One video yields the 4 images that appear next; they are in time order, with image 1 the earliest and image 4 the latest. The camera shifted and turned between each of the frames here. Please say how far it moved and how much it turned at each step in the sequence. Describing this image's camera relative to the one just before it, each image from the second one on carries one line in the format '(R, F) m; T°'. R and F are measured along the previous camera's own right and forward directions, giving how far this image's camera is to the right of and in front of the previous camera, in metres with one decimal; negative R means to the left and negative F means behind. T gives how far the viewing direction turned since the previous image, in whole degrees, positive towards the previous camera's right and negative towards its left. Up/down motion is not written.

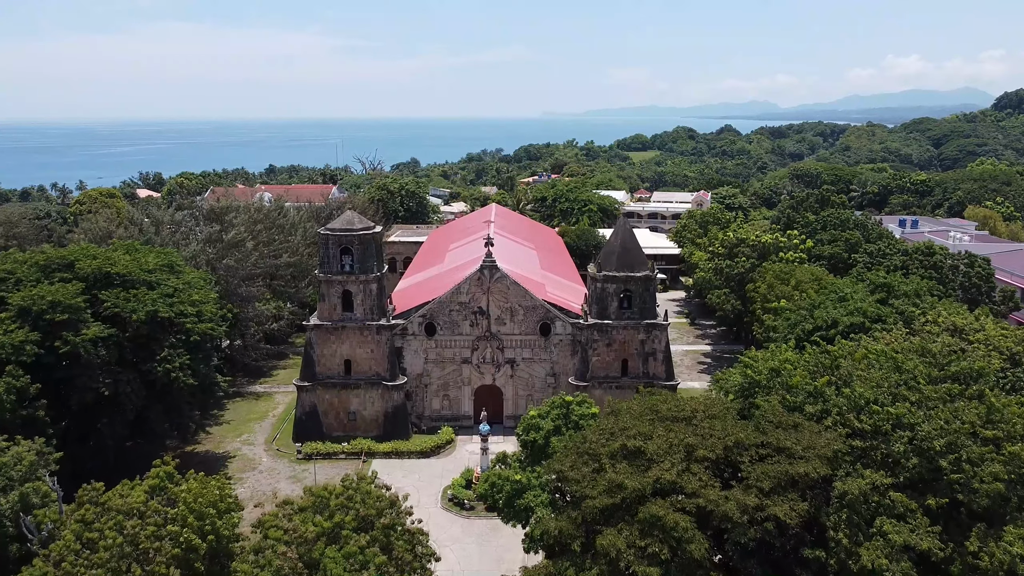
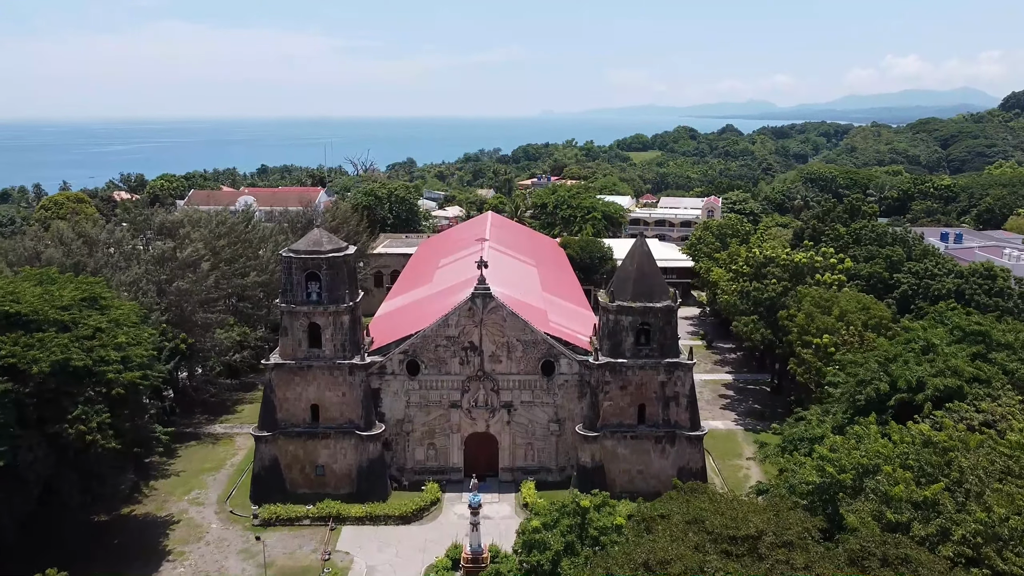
(0.0, +5.8) m; 0°
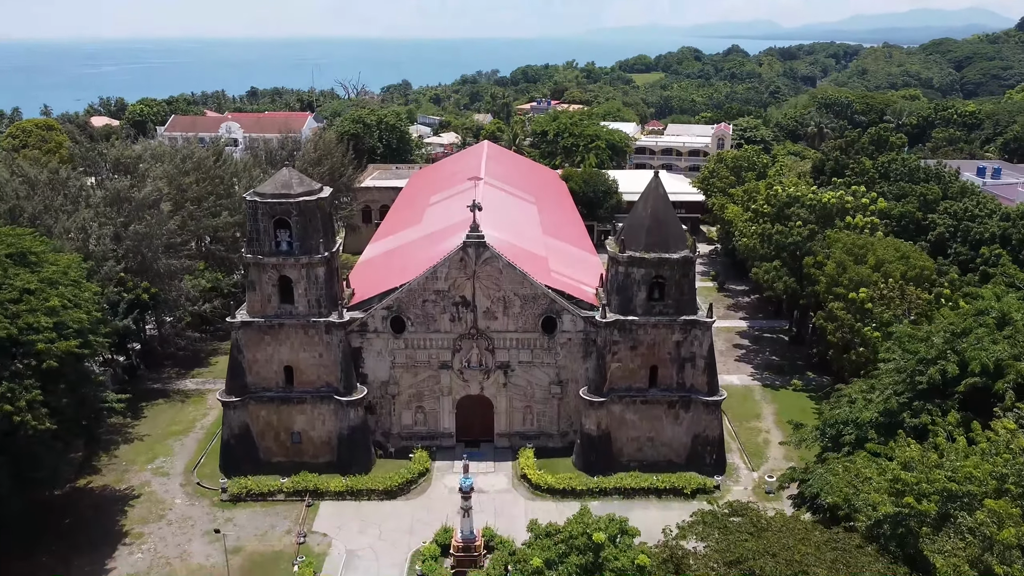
(+0.1, +3.8) m; 0°
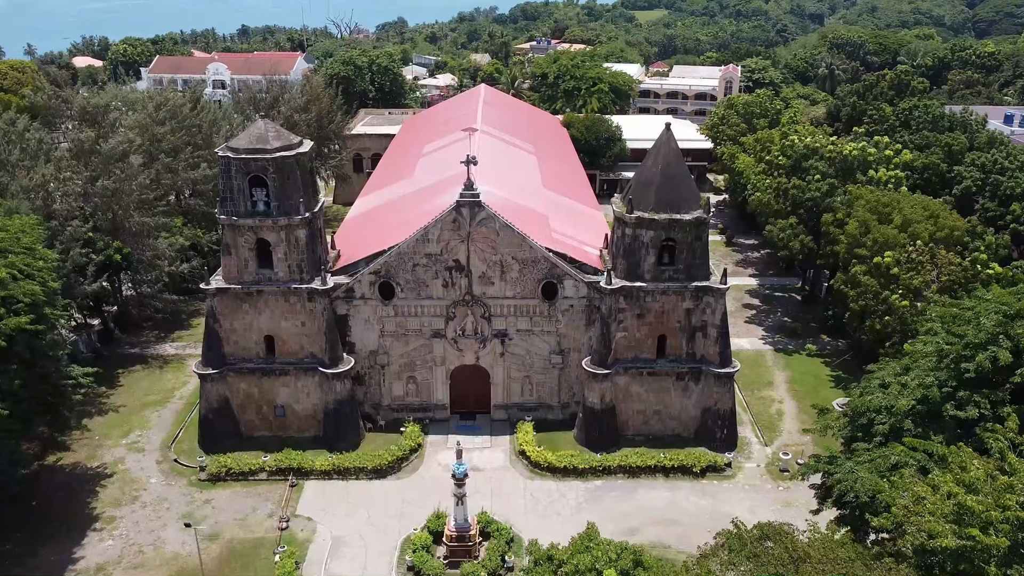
(0.0, +2.2) m; 0°
